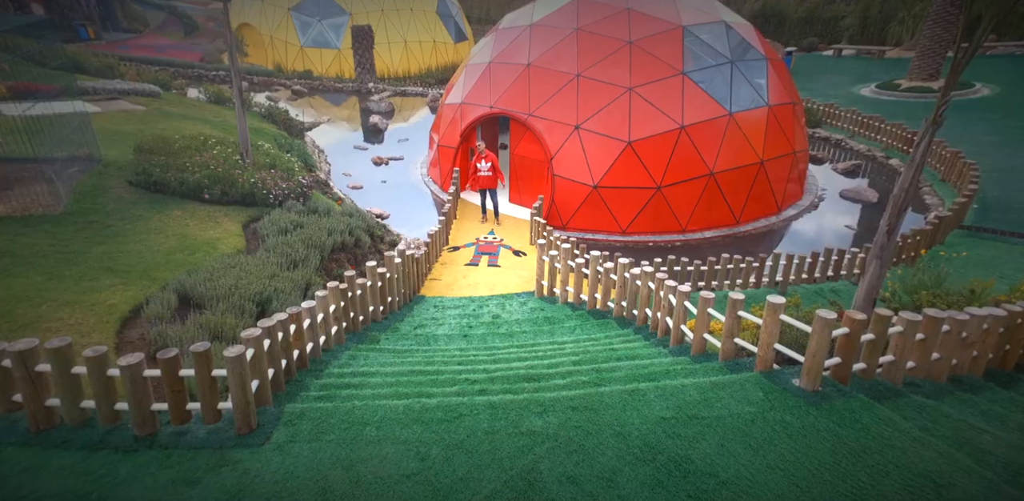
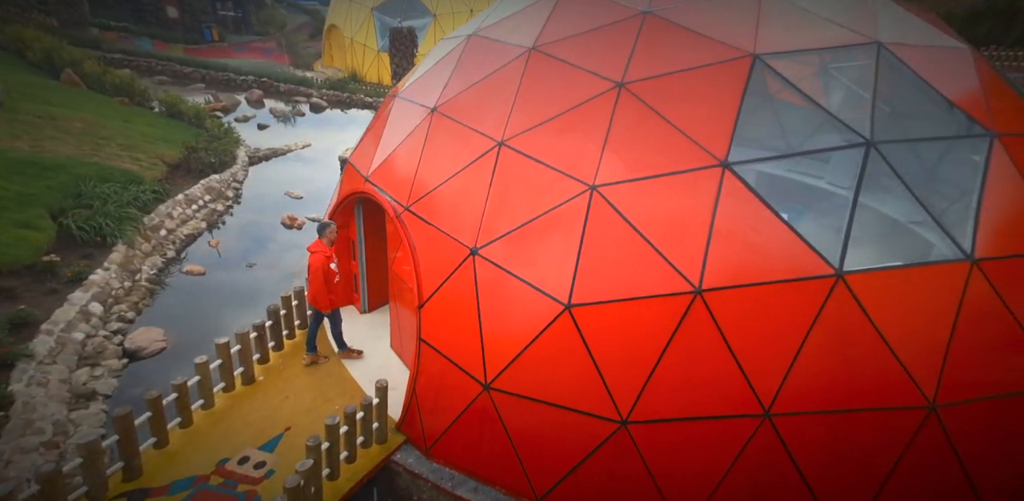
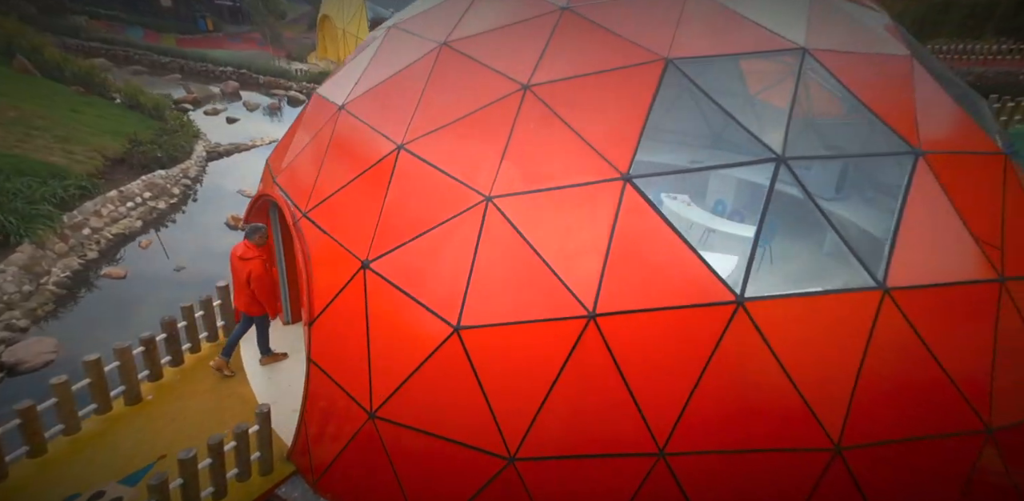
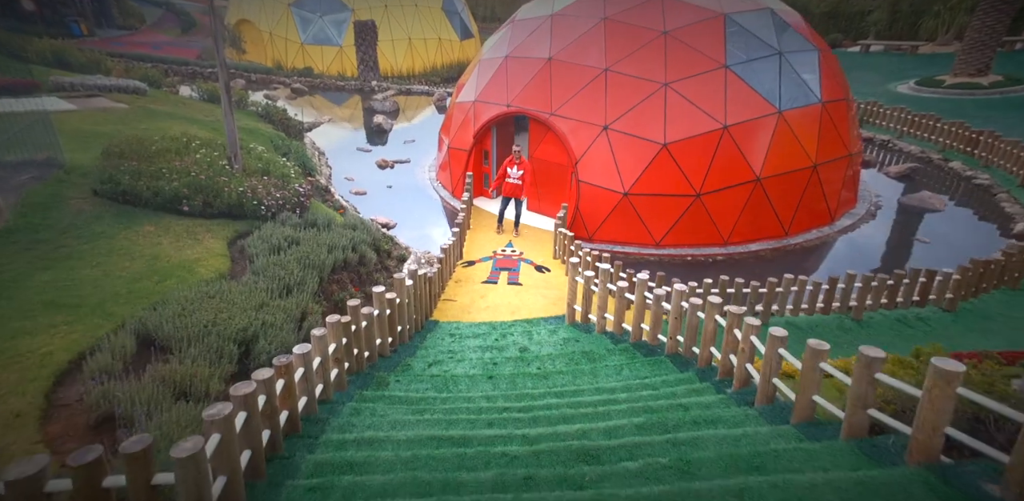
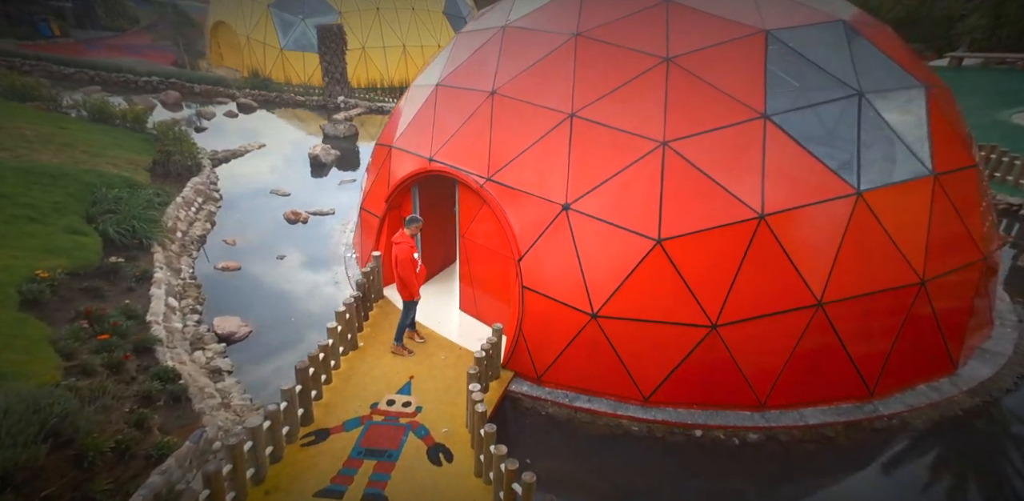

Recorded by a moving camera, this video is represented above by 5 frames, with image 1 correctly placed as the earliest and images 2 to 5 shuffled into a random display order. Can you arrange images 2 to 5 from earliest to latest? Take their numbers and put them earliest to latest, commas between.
4, 5, 2, 3
